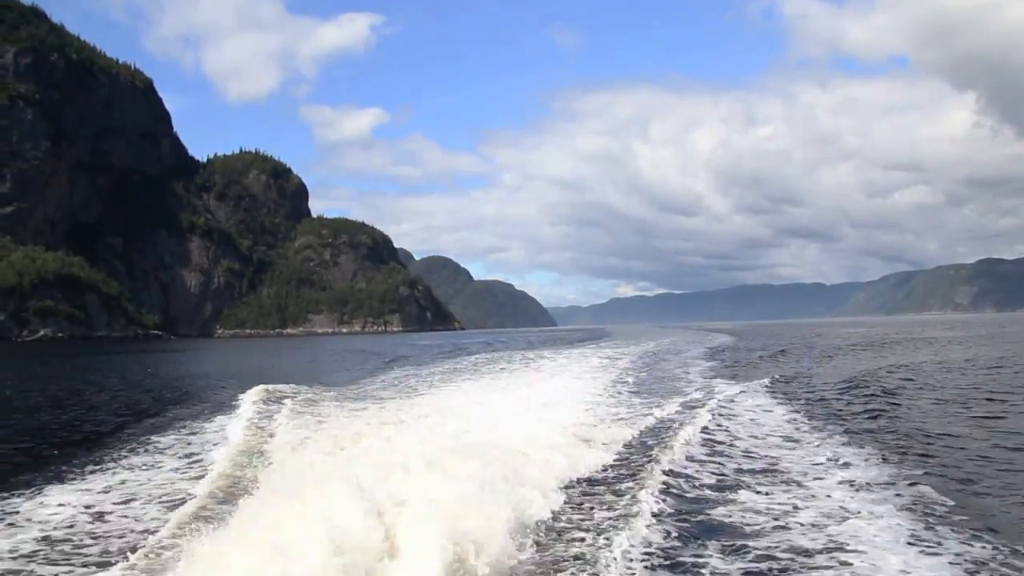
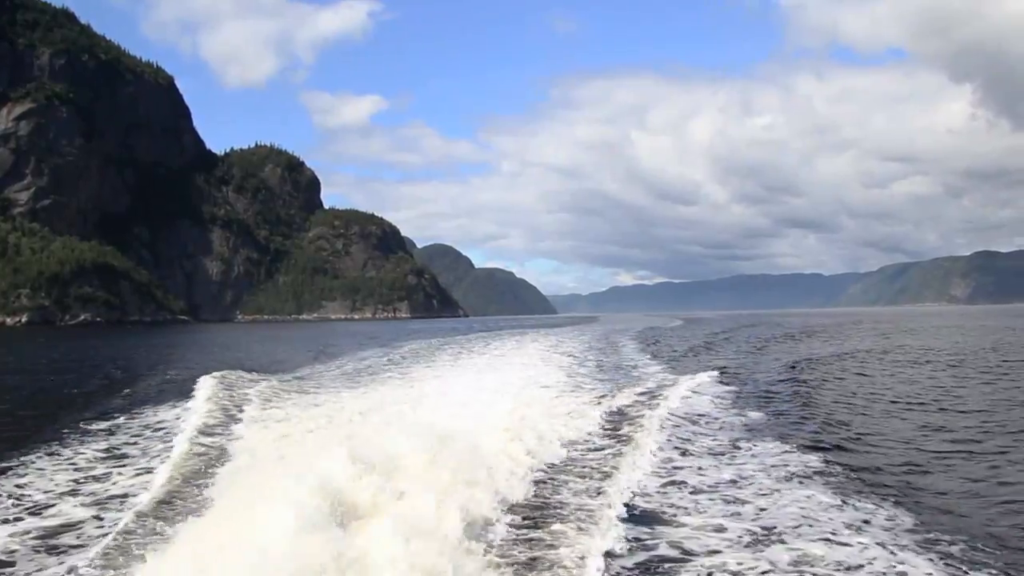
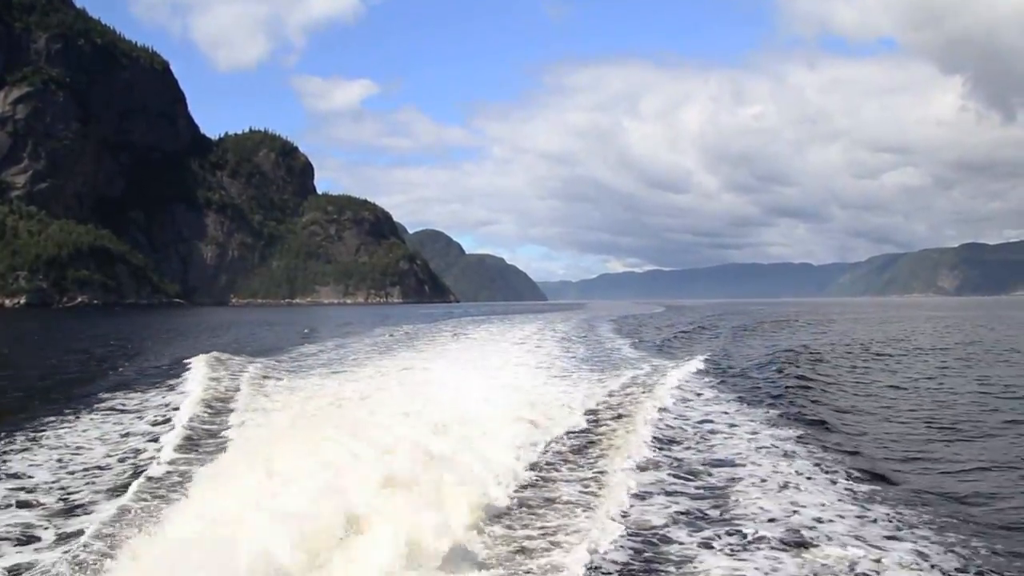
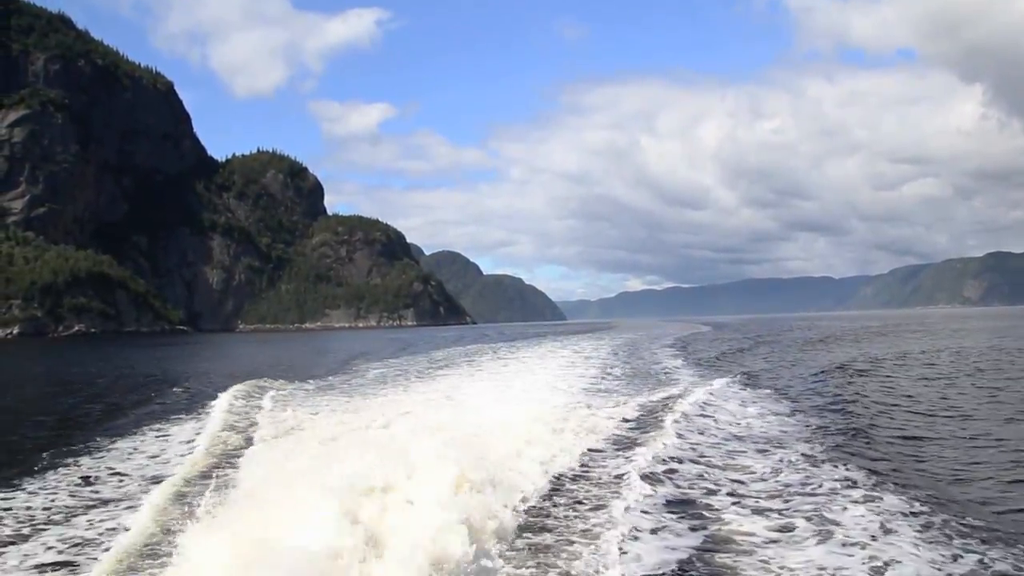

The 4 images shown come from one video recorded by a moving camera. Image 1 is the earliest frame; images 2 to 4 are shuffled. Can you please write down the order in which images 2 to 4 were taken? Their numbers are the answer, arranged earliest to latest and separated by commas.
4, 2, 3
